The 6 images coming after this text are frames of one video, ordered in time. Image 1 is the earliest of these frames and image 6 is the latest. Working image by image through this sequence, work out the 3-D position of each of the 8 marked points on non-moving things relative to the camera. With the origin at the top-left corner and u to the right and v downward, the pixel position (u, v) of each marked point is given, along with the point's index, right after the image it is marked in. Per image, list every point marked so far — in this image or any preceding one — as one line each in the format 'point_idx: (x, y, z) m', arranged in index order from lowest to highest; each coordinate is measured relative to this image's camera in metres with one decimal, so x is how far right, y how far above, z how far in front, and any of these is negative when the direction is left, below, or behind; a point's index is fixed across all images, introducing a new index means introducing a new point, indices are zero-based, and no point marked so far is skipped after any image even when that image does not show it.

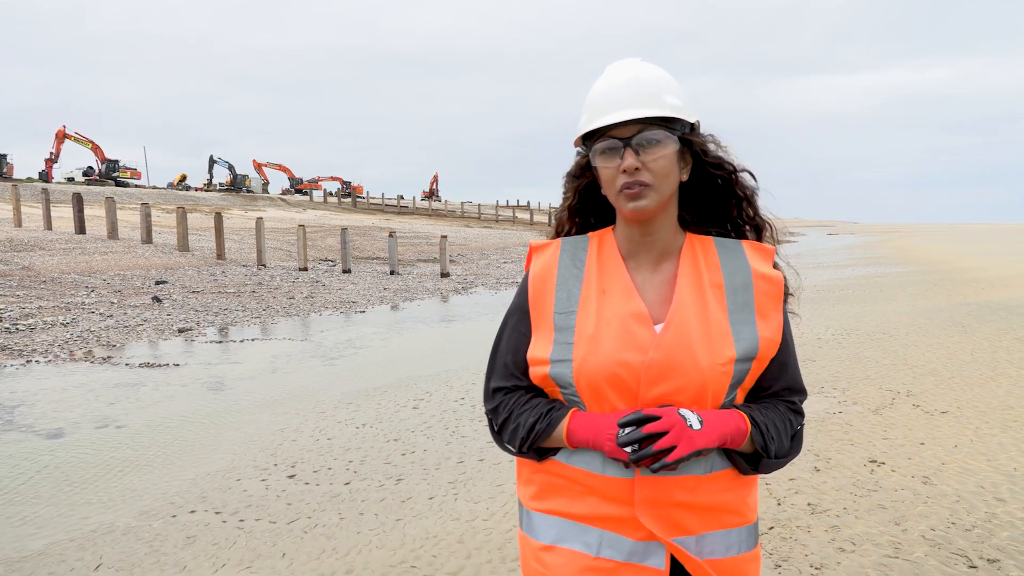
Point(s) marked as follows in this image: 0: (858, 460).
0: (+2.7, -1.3, +5.2) m
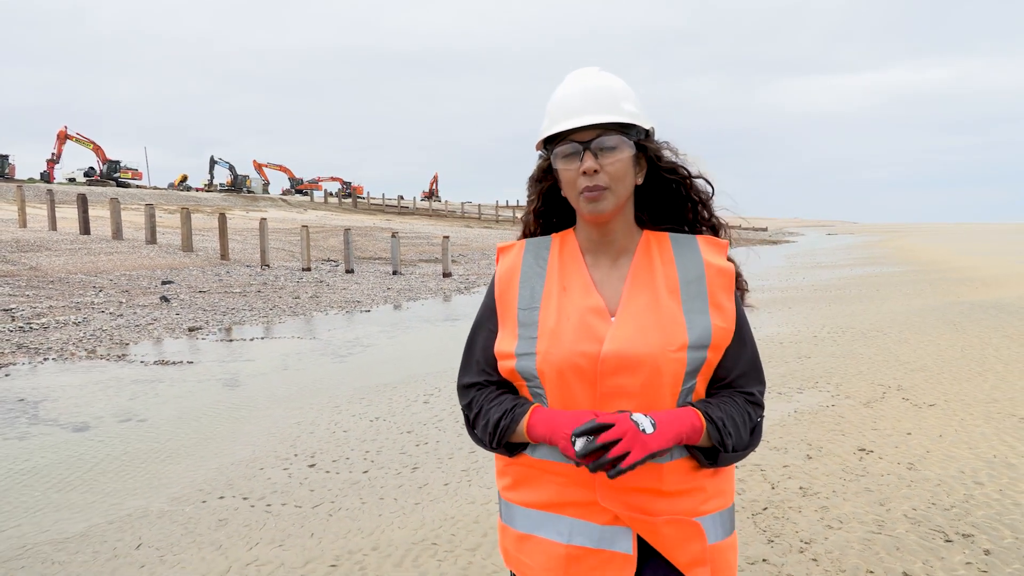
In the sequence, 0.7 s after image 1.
0: (+2.8, -1.3, +5.5) m
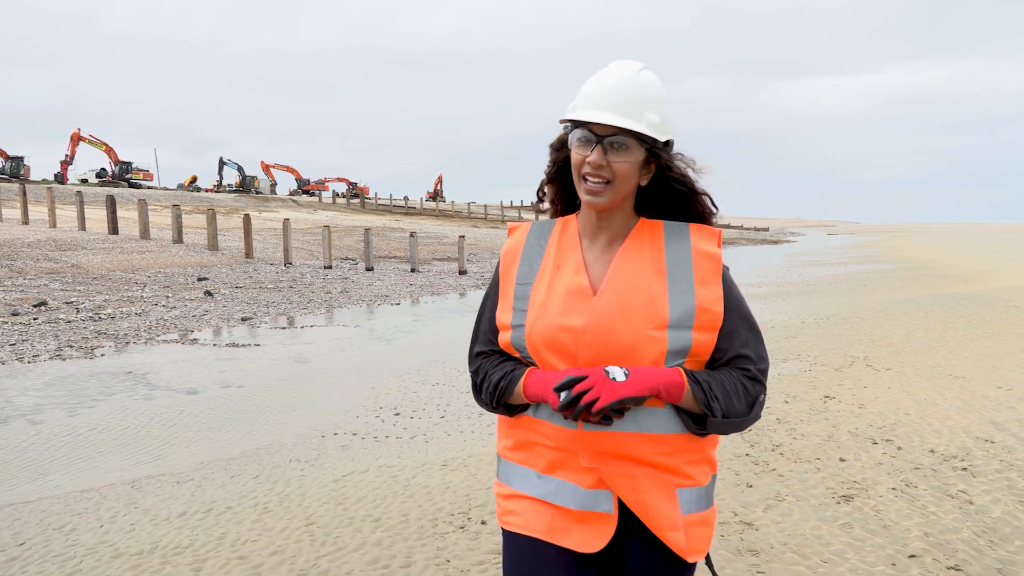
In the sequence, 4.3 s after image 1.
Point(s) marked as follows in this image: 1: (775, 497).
0: (+3.2, -1.1, +7.2) m
1: (+1.7, -1.4, +4.4) m
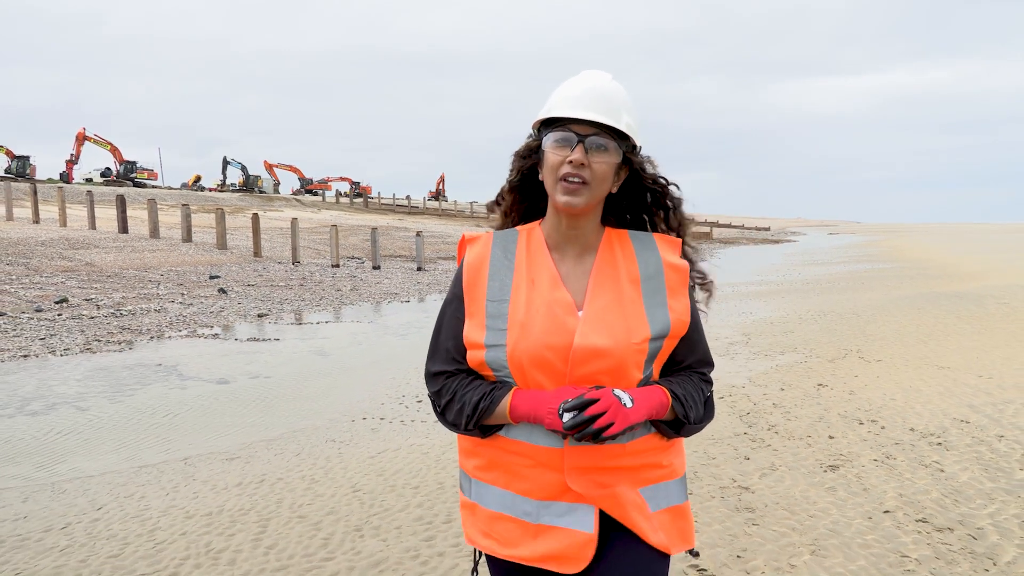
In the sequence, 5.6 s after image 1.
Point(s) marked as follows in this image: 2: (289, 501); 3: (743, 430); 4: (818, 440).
0: (+3.4, -1.1, +7.7) m
1: (+1.9, -1.3, +4.9) m
2: (-1.6, -1.6, +5.0) m
3: (+2.0, -1.2, +5.8) m
4: (+2.5, -1.2, +5.5) m
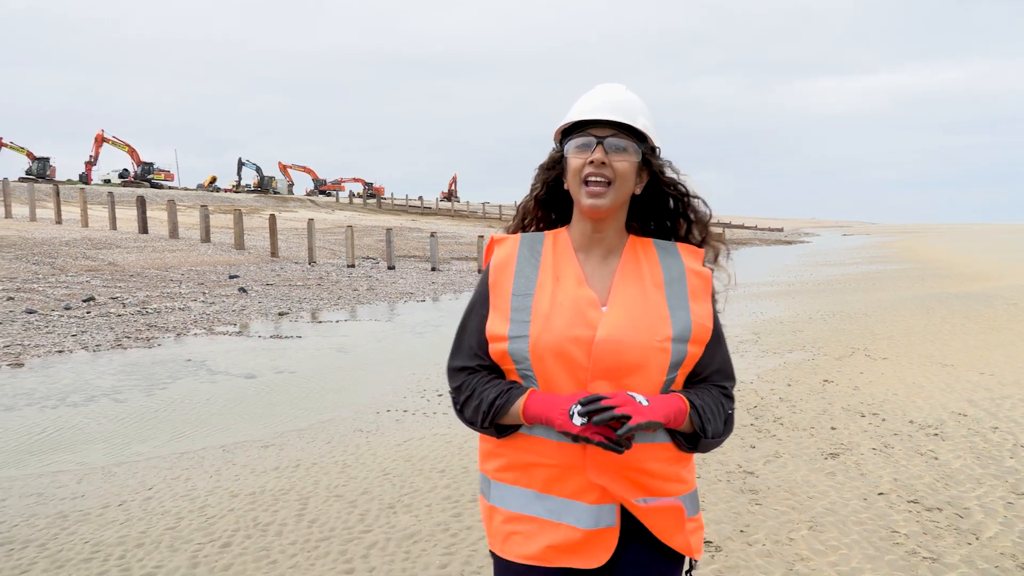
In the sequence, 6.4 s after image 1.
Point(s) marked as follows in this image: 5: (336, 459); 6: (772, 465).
0: (+3.6, -1.1, +8.0) m
1: (+2.1, -1.3, +5.3) m
2: (-1.5, -1.6, +5.3) m
3: (+2.2, -1.2, +6.2) m
4: (+2.7, -1.2, +5.8) m
5: (-1.6, -1.6, +6.1) m
6: (+1.9, -1.3, +5.0) m
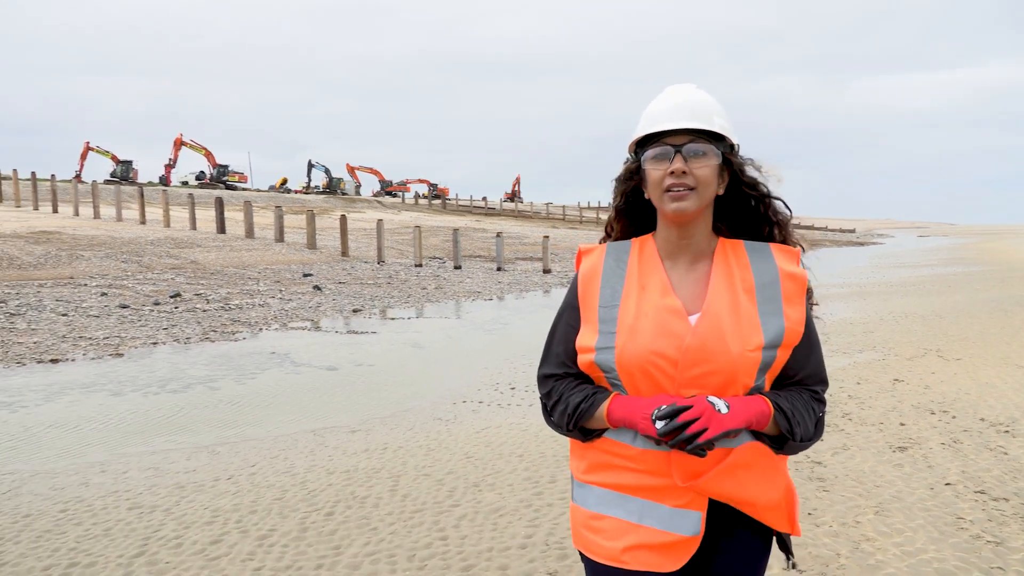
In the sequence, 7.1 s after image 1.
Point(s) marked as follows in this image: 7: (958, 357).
0: (+4.5, -1.1, +8.0) m
1: (+2.7, -1.3, +5.4) m
2: (-0.9, -1.5, +5.8) m
3: (+2.9, -1.2, +6.3) m
4: (+3.3, -1.2, +5.9) m
5: (-0.9, -1.5, +6.6) m
6: (+2.5, -1.3, +5.2) m
7: (+6.1, -1.0, +9.2) m
